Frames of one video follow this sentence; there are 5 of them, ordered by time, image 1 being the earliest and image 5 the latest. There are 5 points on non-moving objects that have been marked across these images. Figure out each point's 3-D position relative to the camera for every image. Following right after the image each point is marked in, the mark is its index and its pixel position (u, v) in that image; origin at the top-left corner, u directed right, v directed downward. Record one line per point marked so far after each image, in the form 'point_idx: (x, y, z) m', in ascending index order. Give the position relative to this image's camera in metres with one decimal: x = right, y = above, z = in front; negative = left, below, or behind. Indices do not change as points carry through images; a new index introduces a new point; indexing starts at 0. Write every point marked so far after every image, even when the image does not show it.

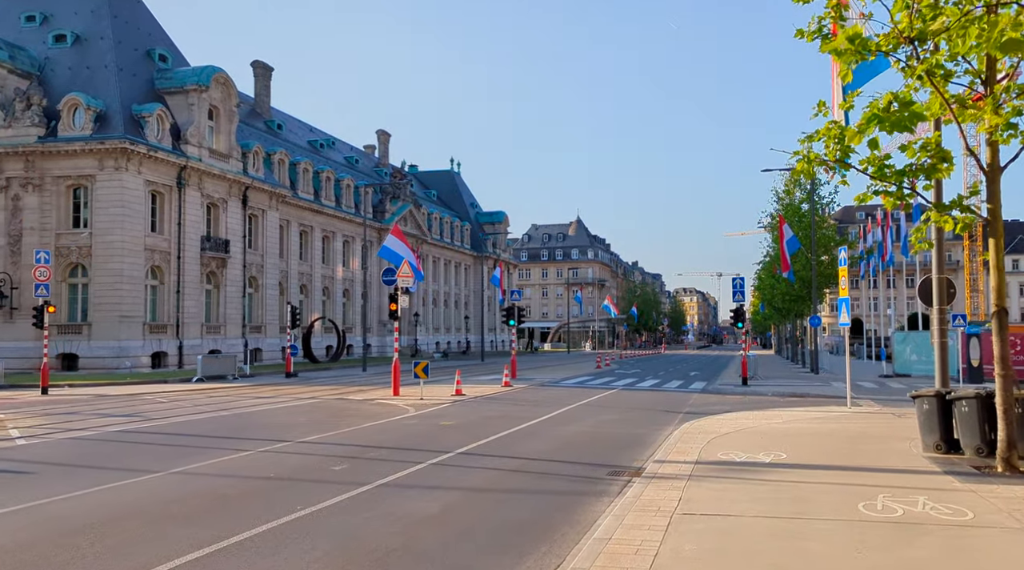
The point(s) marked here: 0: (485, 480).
0: (-0.4, -2.4, +10.6) m
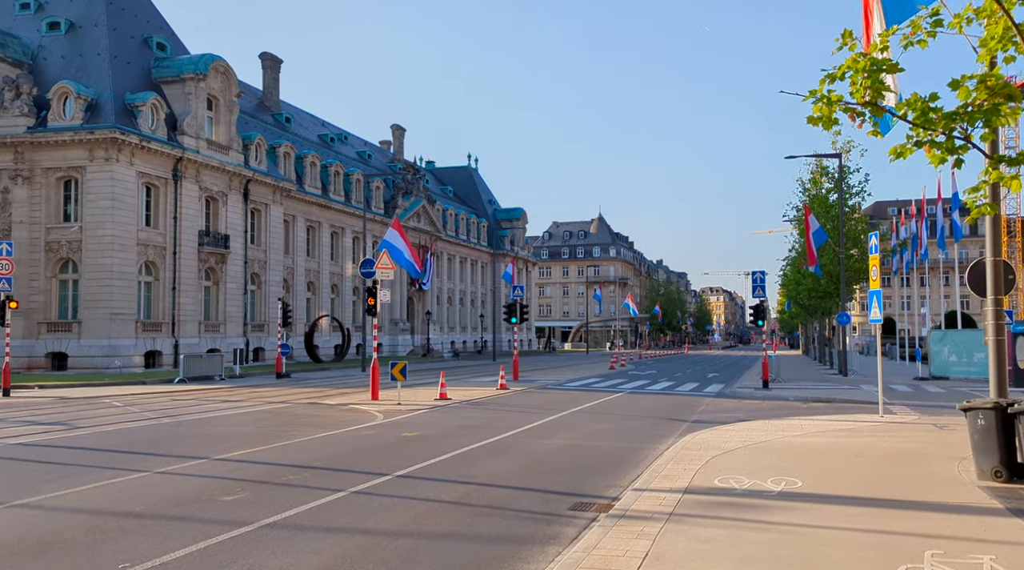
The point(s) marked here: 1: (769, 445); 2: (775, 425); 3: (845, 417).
0: (-1.0, -2.2, +8.2) m
1: (+4.0, -2.5, +13.3) m
2: (+5.1, -2.7, +16.5) m
3: (+7.3, -2.9, +18.6) m
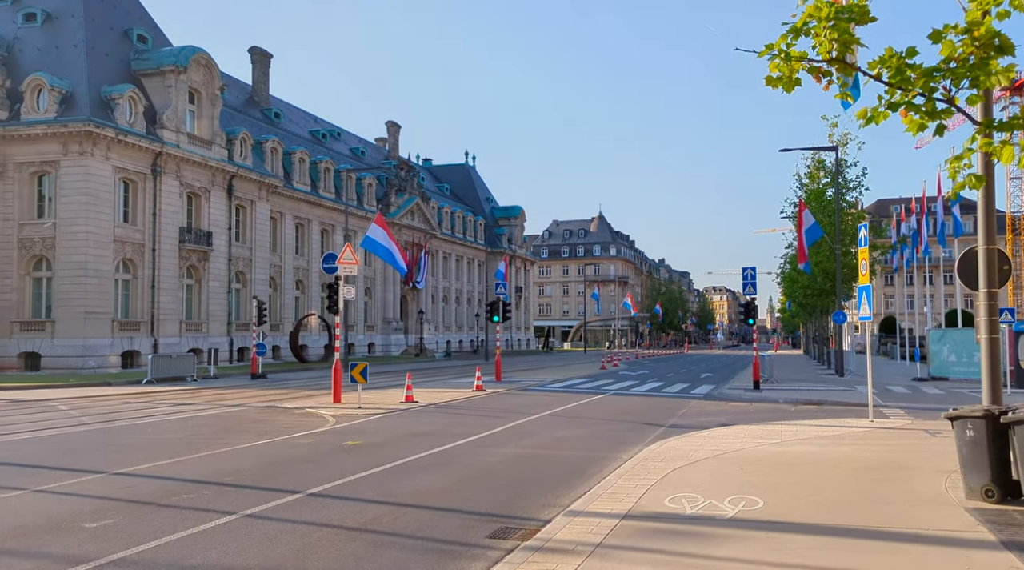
0: (-1.8, -2.2, +7.0) m
1: (+3.2, -2.4, +12.0) m
2: (+4.3, -2.6, +15.2) m
3: (+6.5, -2.8, +17.3) m
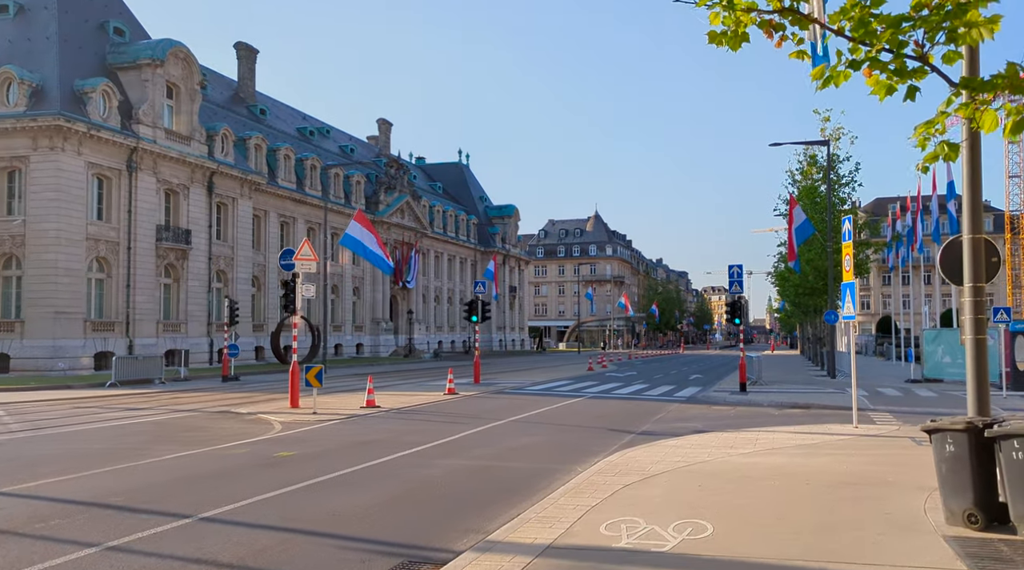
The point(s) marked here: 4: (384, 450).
0: (-2.6, -2.1, +5.9) m
1: (+2.5, -2.3, +10.9) m
2: (+3.6, -2.6, +14.1) m
3: (+5.7, -2.7, +16.2) m
4: (-2.0, -2.6, +13.2) m
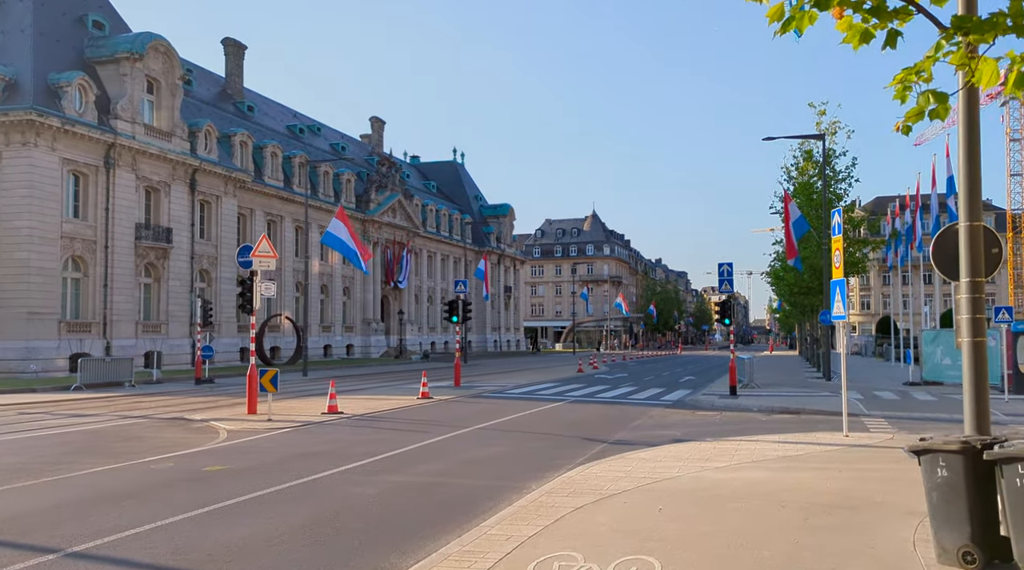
0: (-3.2, -2.1, +4.7) m
1: (+1.8, -2.3, +9.8) m
2: (+2.9, -2.5, +13.0) m
3: (+5.1, -2.7, +15.0) m
4: (-2.6, -2.5, +12.1) m
